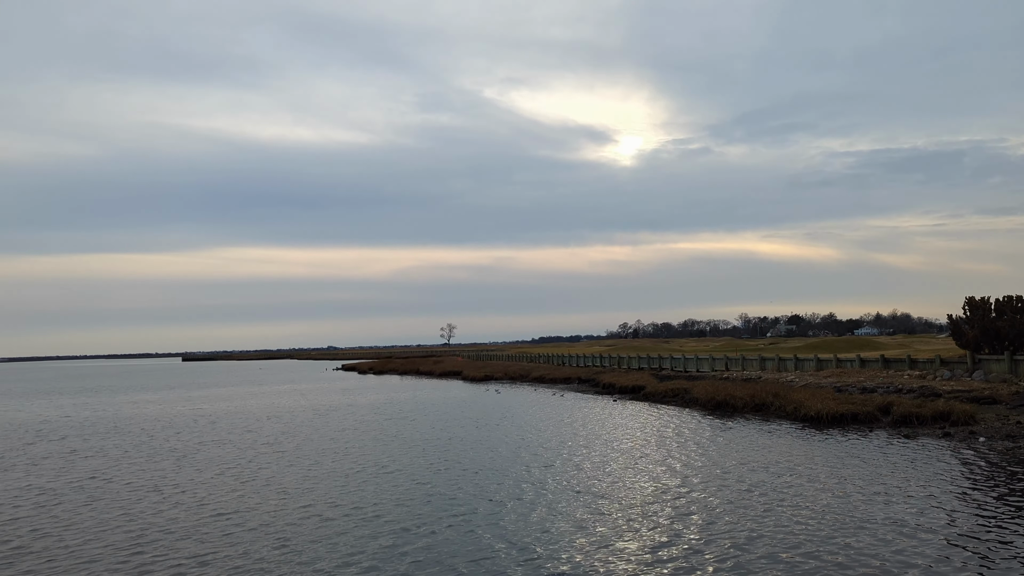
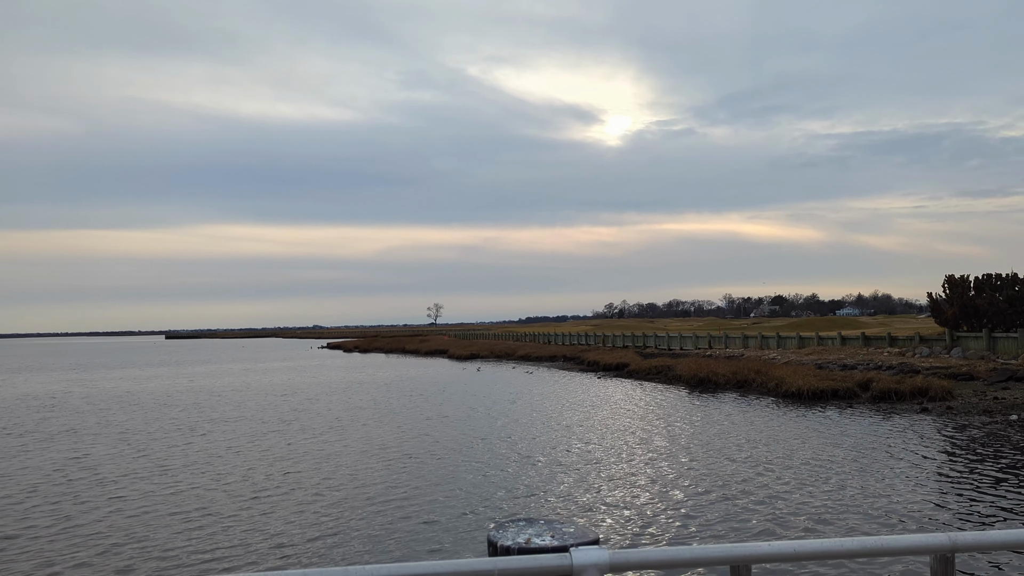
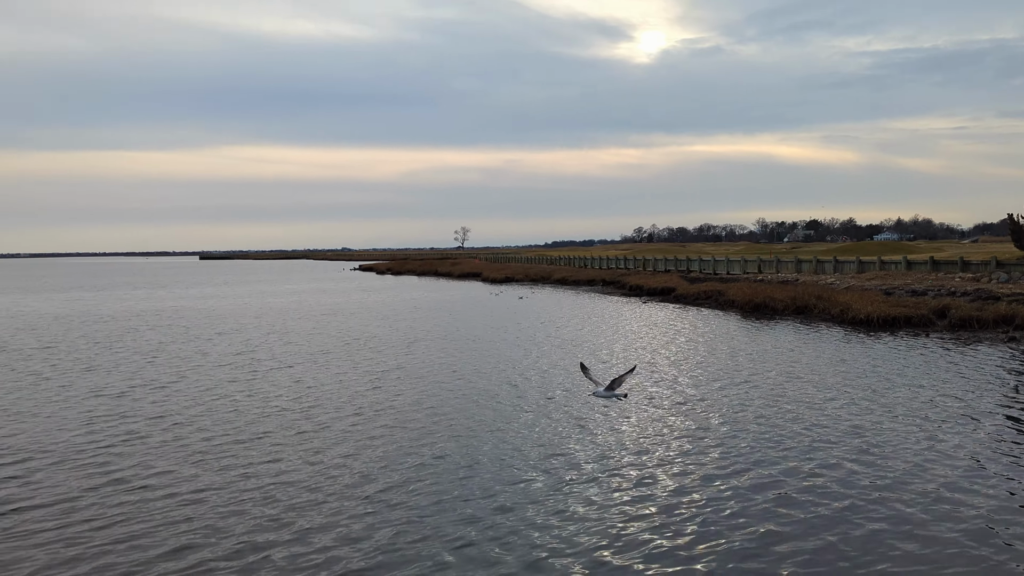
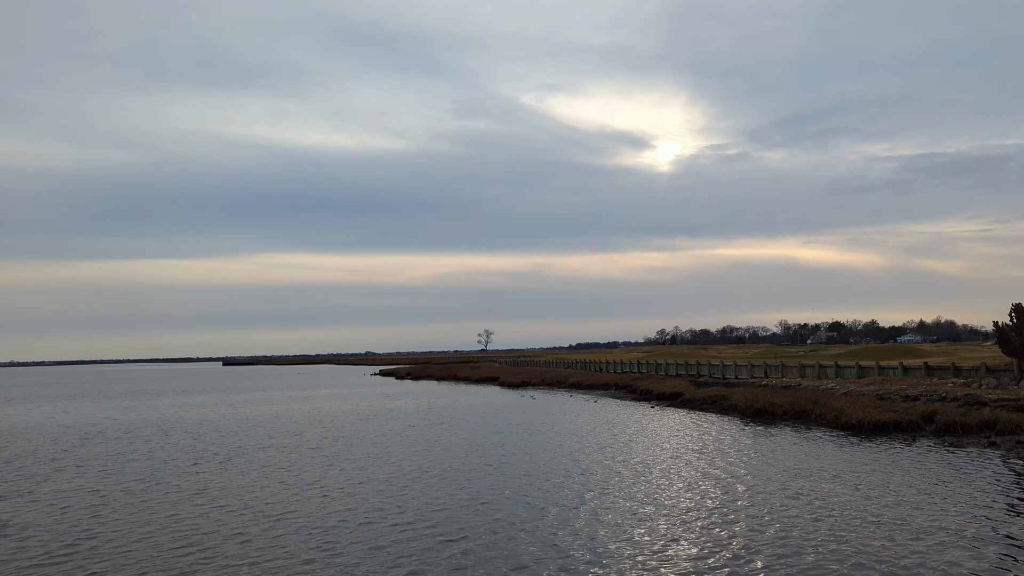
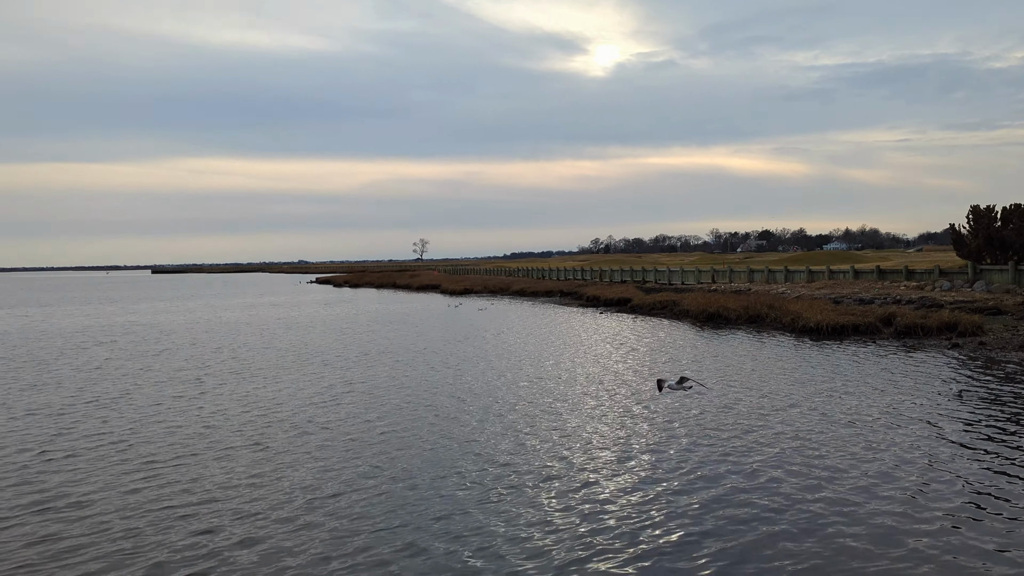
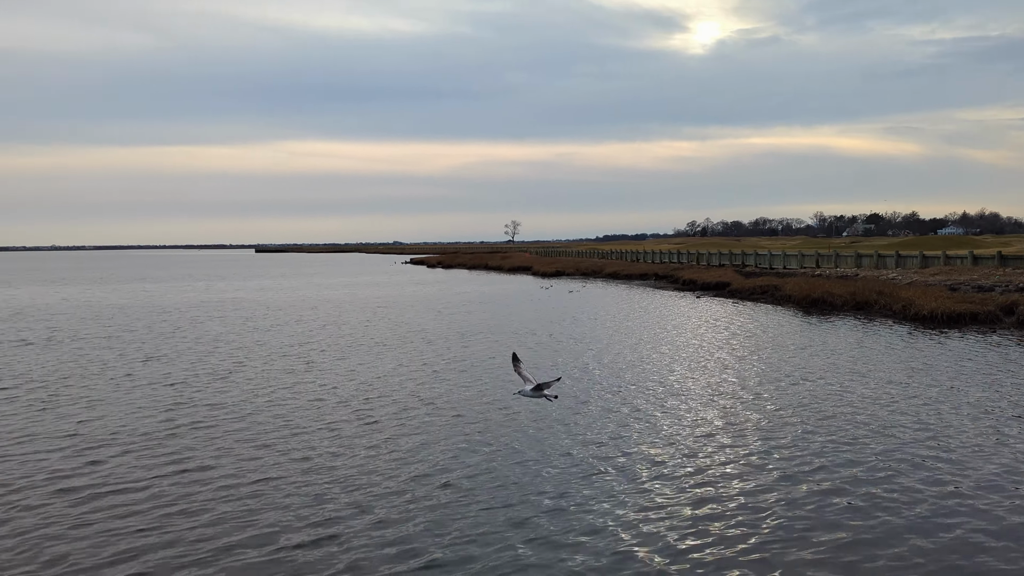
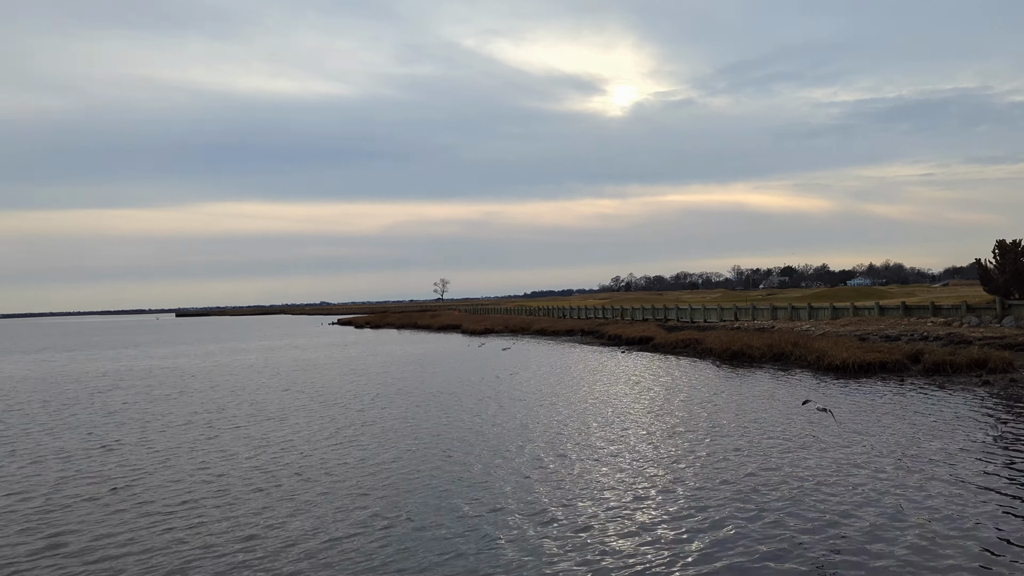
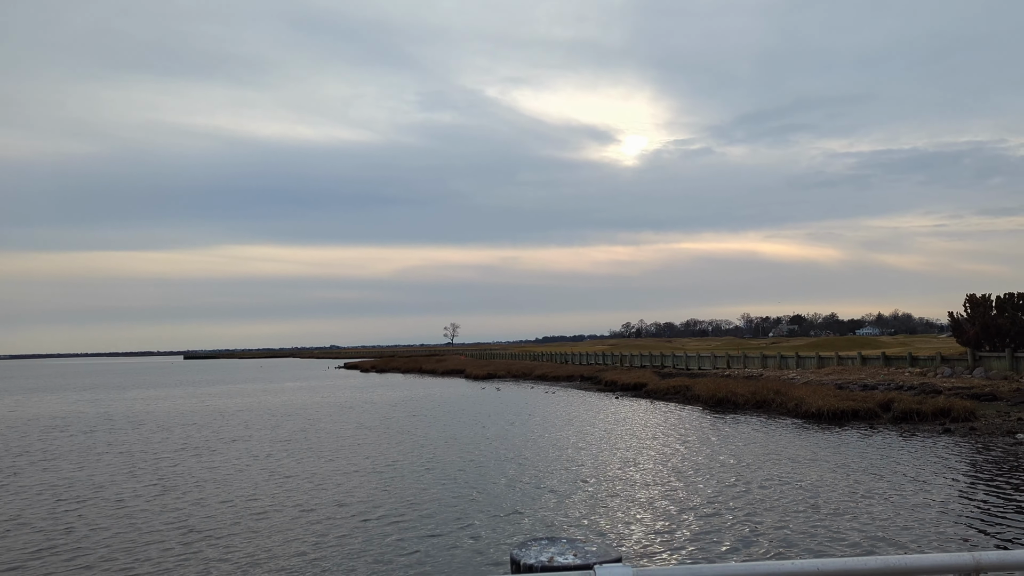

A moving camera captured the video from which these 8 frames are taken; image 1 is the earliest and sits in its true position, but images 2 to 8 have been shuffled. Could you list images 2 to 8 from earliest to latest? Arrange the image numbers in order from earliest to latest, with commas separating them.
4, 8, 2, 7, 5, 3, 6
